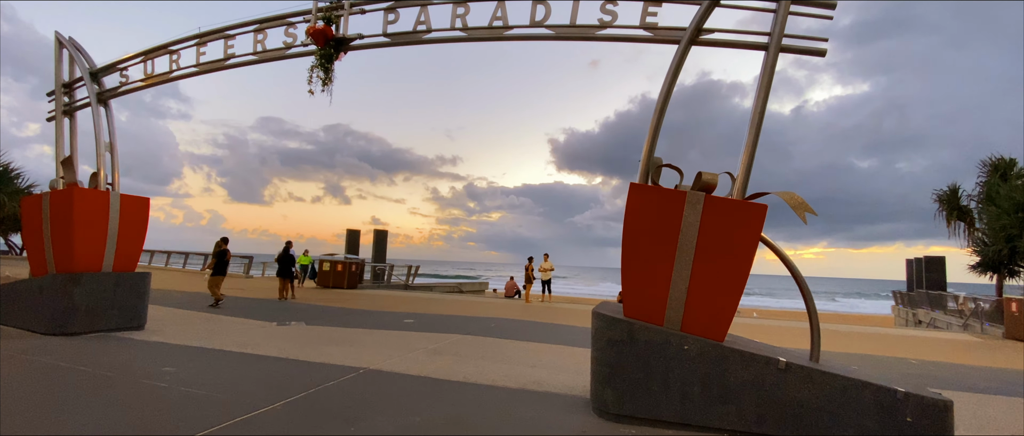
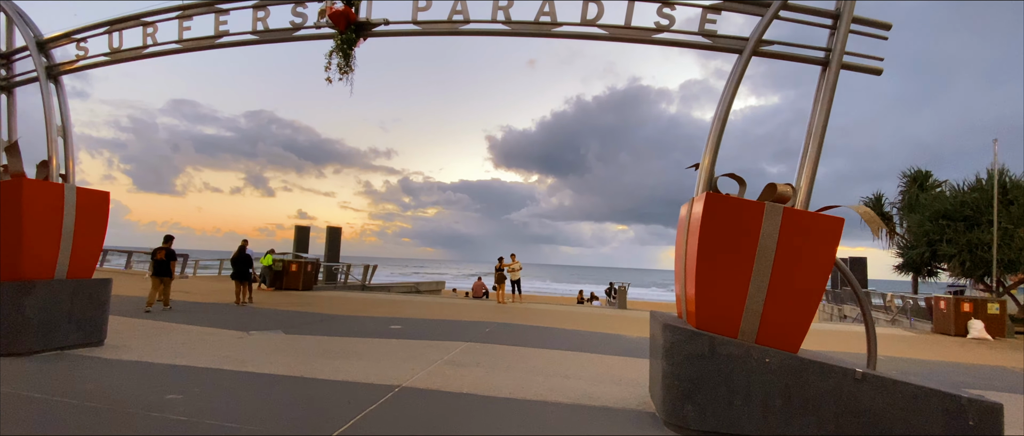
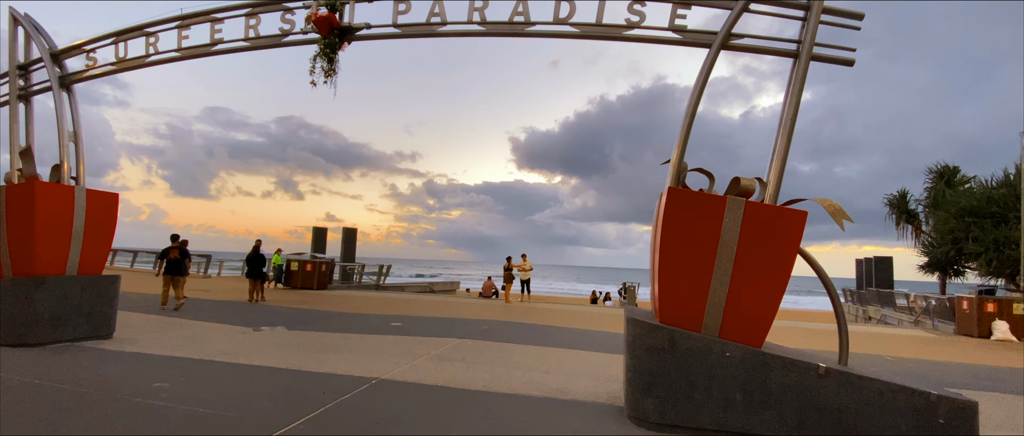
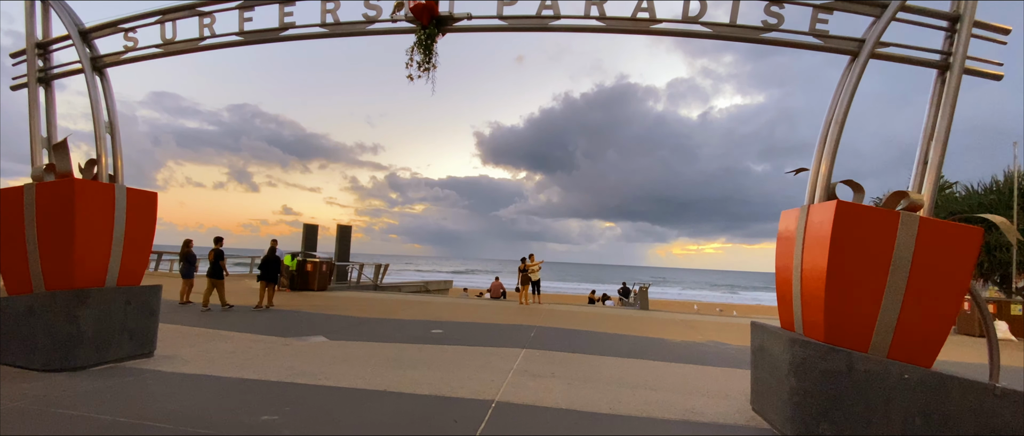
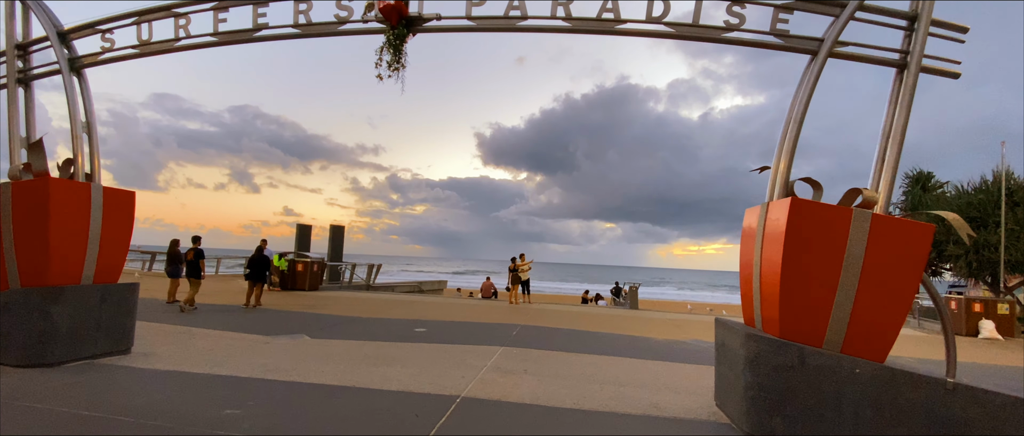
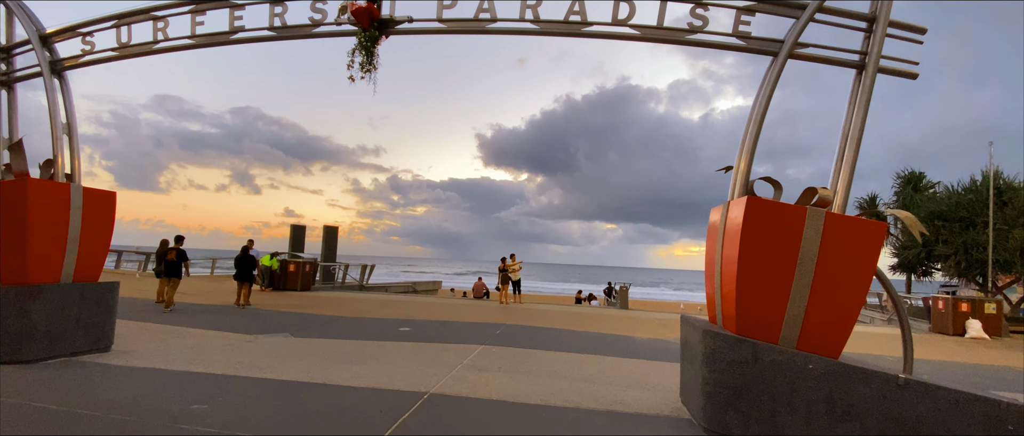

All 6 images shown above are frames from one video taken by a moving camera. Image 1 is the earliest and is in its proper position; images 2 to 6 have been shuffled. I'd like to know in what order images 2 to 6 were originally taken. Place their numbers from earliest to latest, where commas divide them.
3, 2, 6, 5, 4
